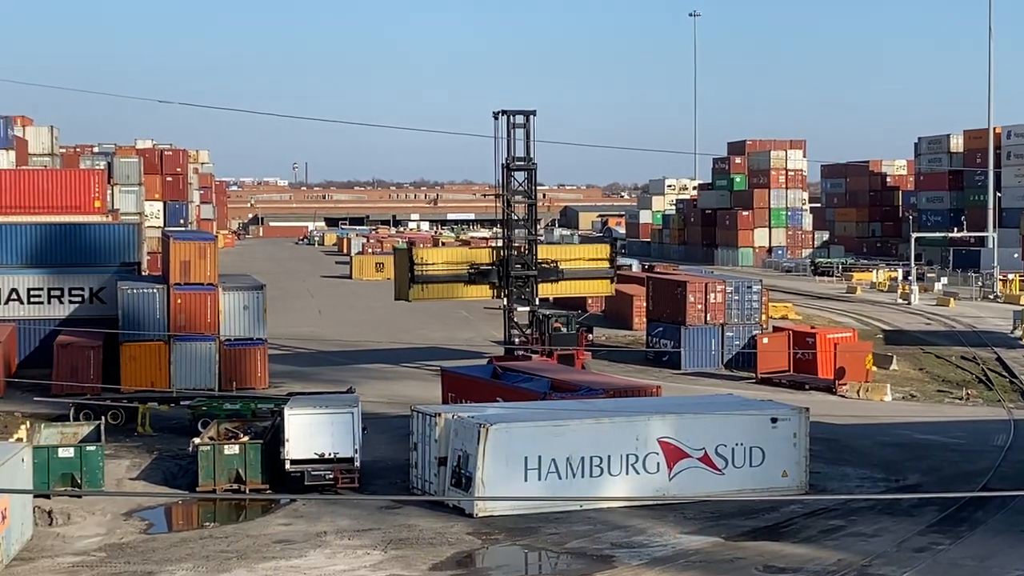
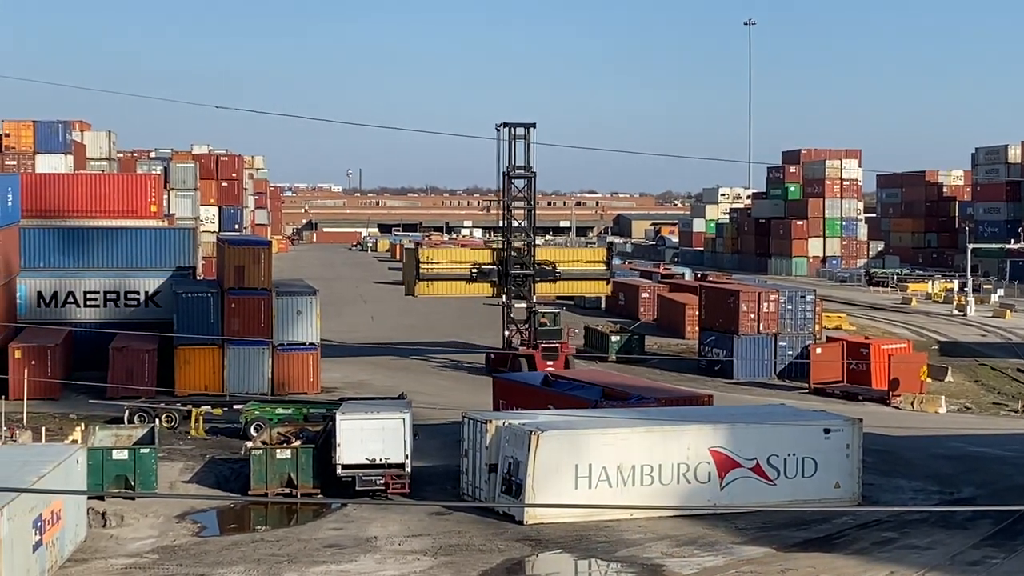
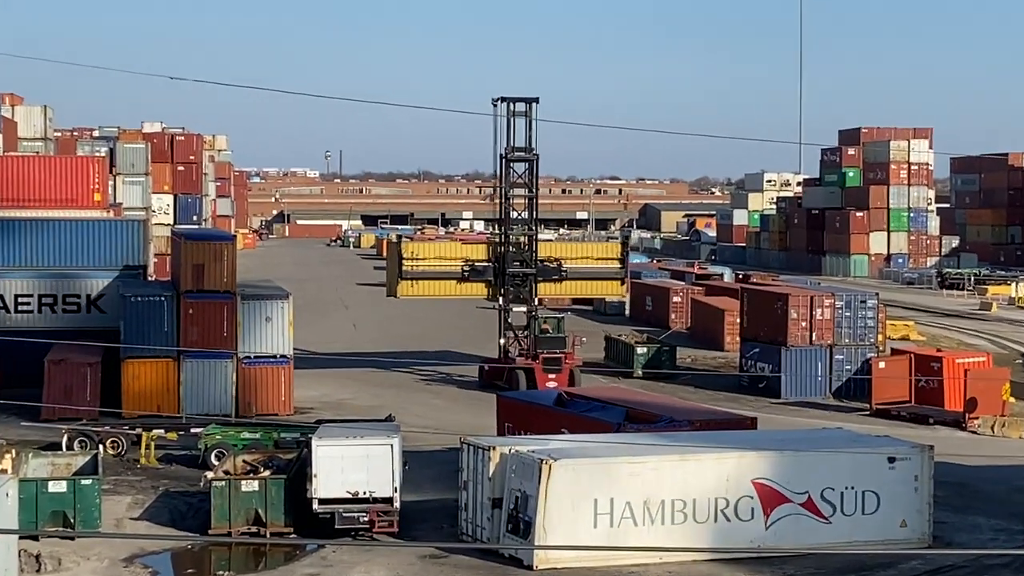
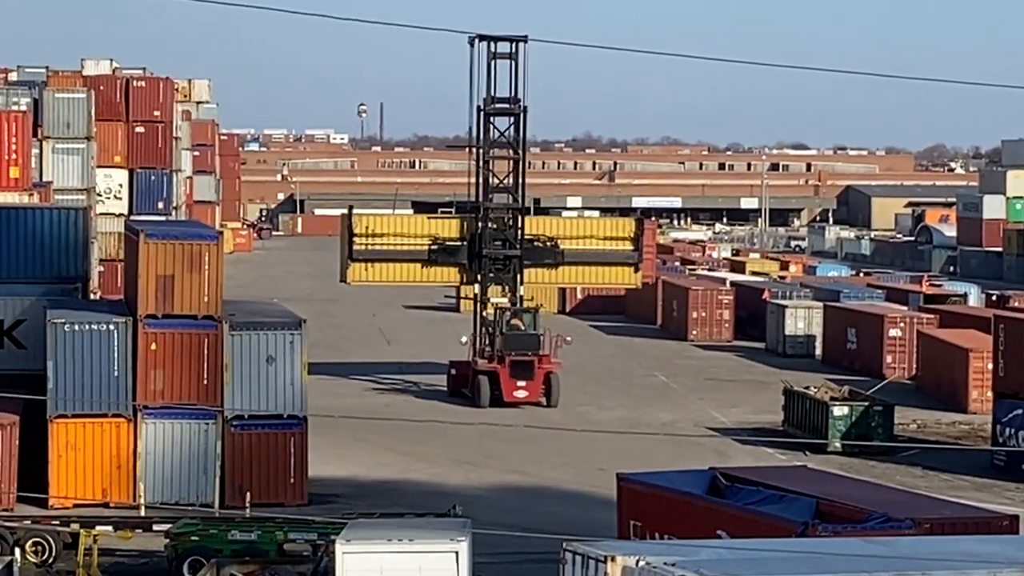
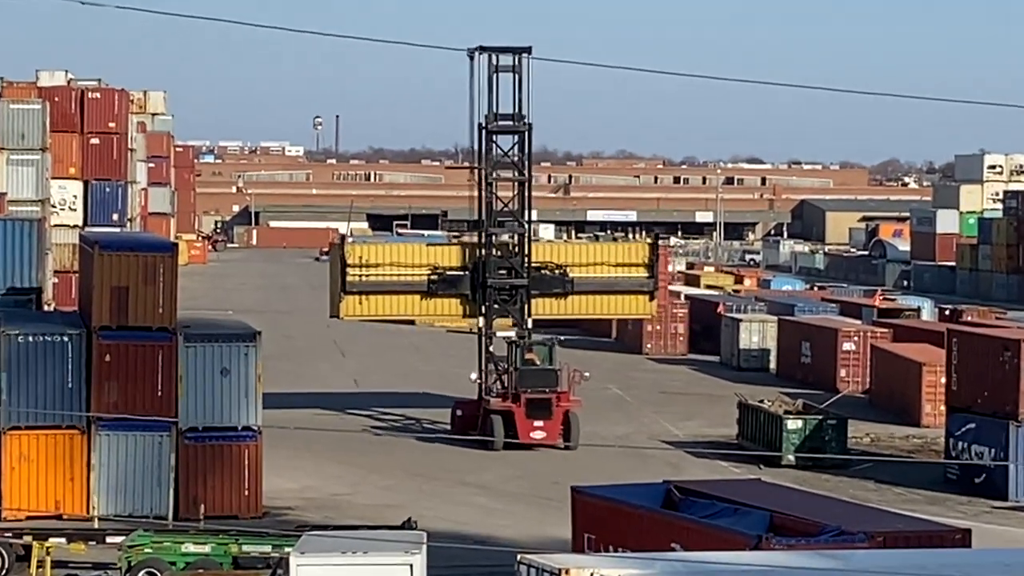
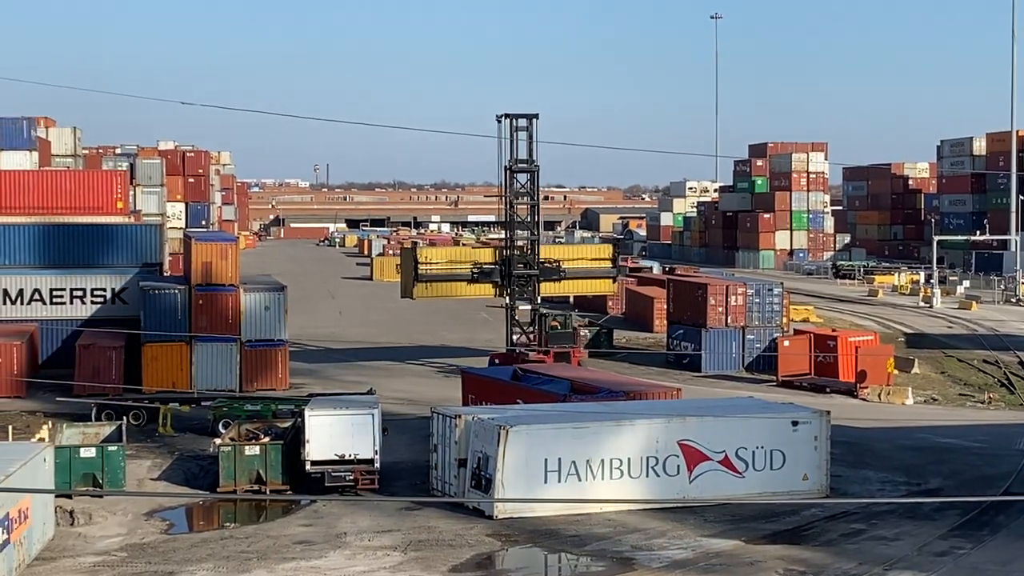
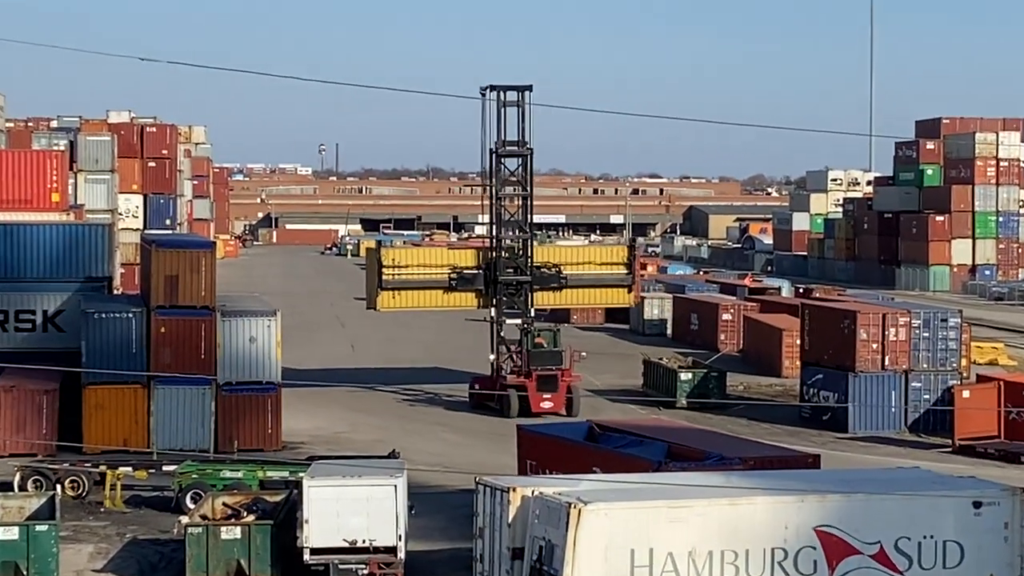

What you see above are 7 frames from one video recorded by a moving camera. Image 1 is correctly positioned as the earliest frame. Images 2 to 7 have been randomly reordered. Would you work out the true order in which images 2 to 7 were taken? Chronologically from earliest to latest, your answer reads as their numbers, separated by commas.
6, 2, 3, 7, 5, 4
